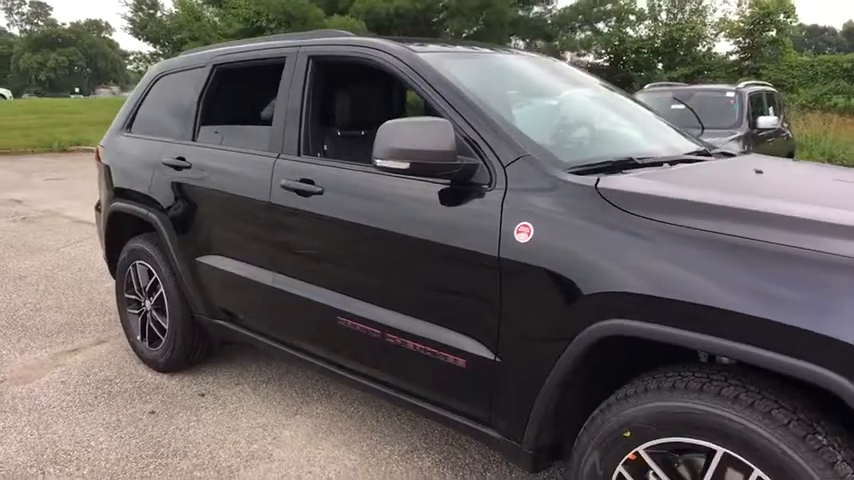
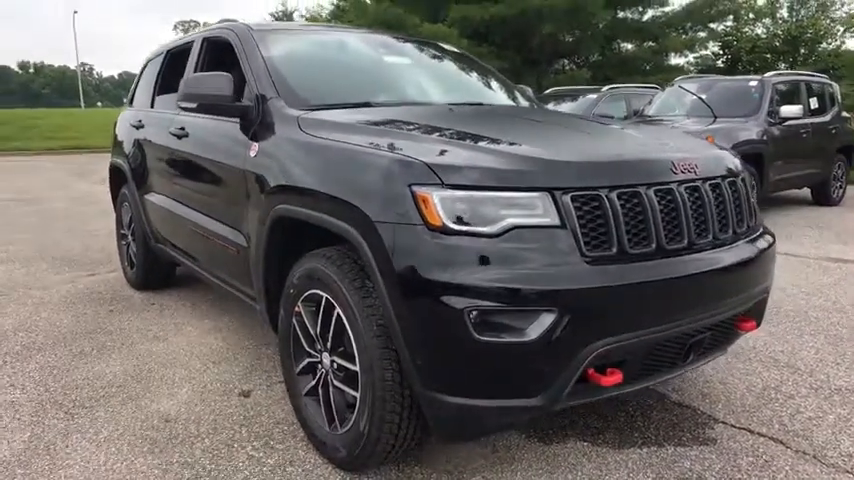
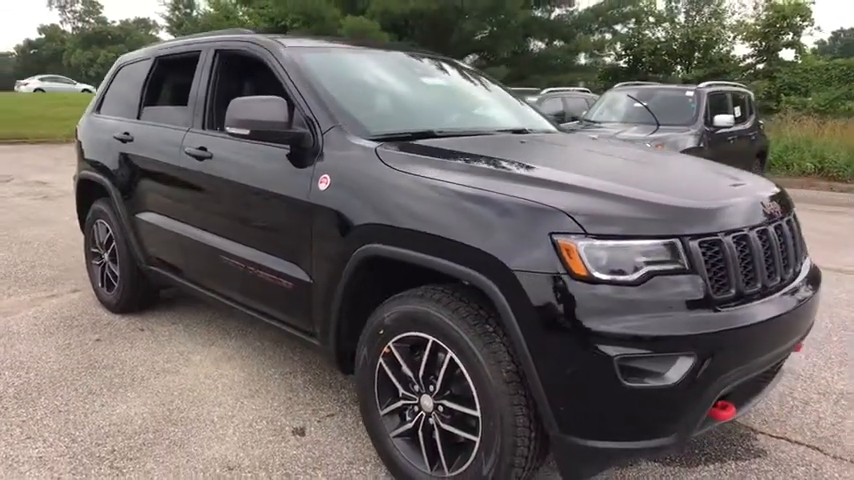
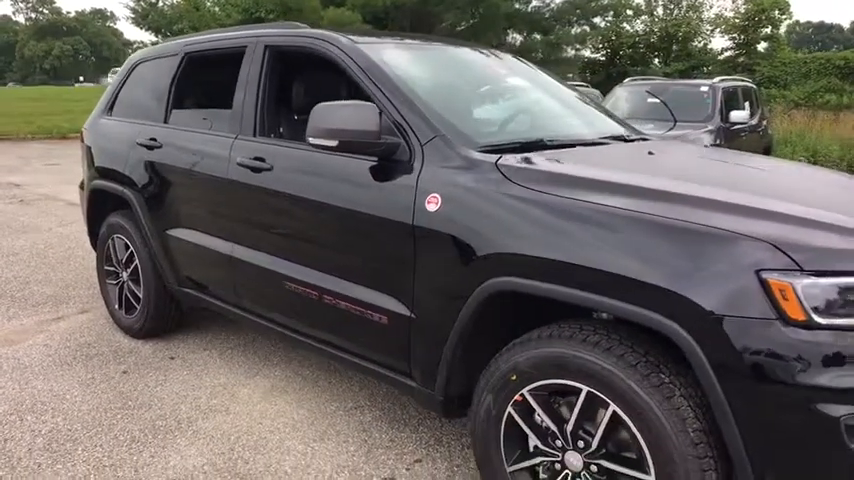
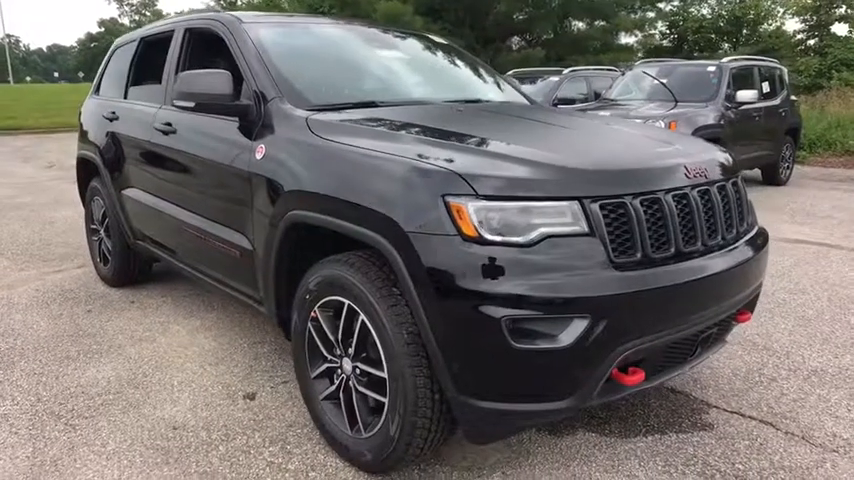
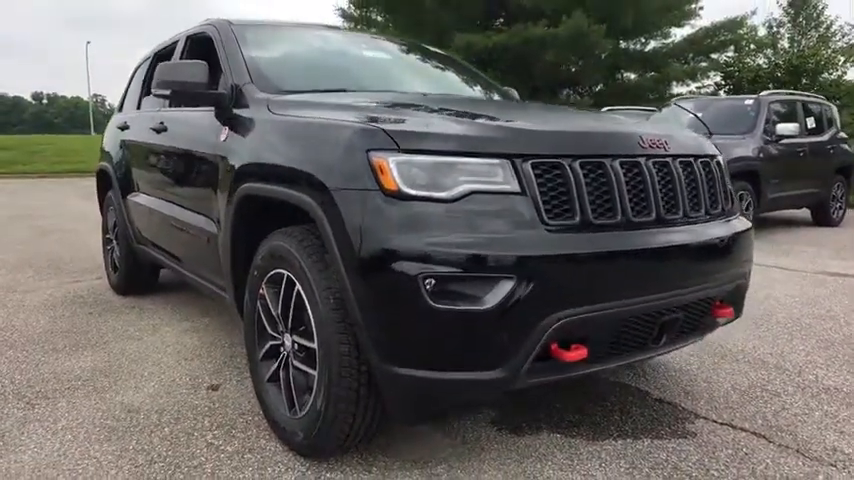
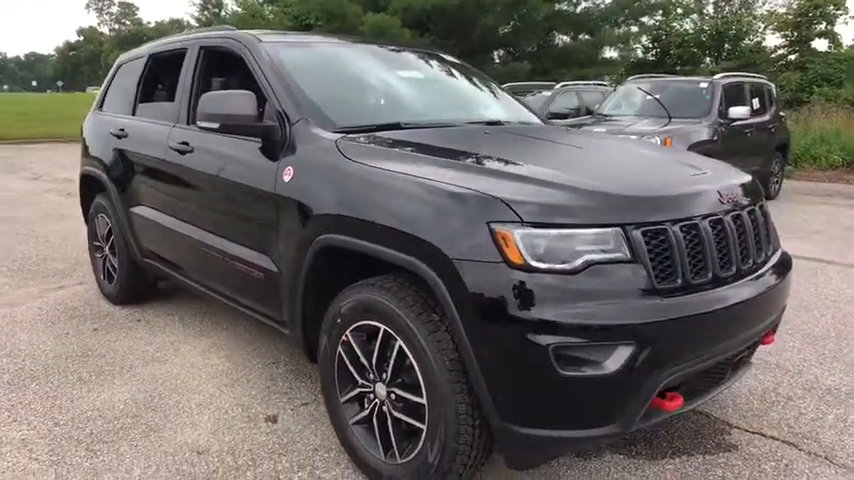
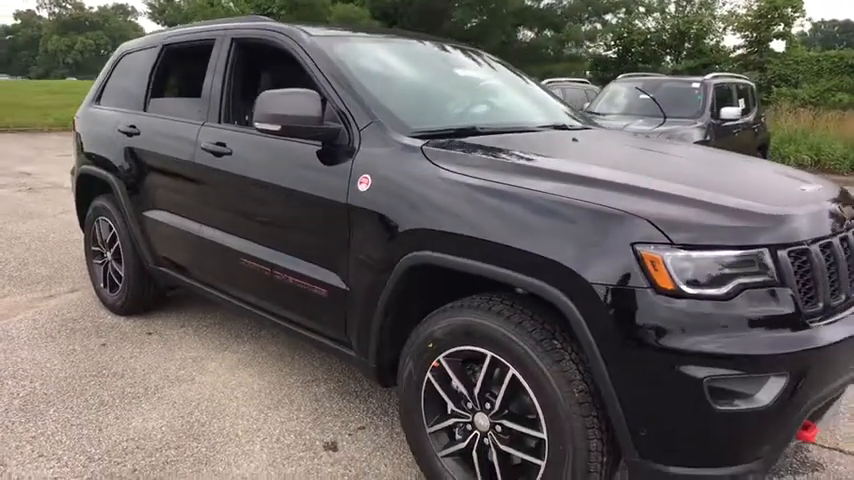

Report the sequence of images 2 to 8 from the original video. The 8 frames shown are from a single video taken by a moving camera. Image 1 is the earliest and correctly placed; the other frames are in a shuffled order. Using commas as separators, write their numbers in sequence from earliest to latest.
4, 8, 3, 7, 5, 2, 6
